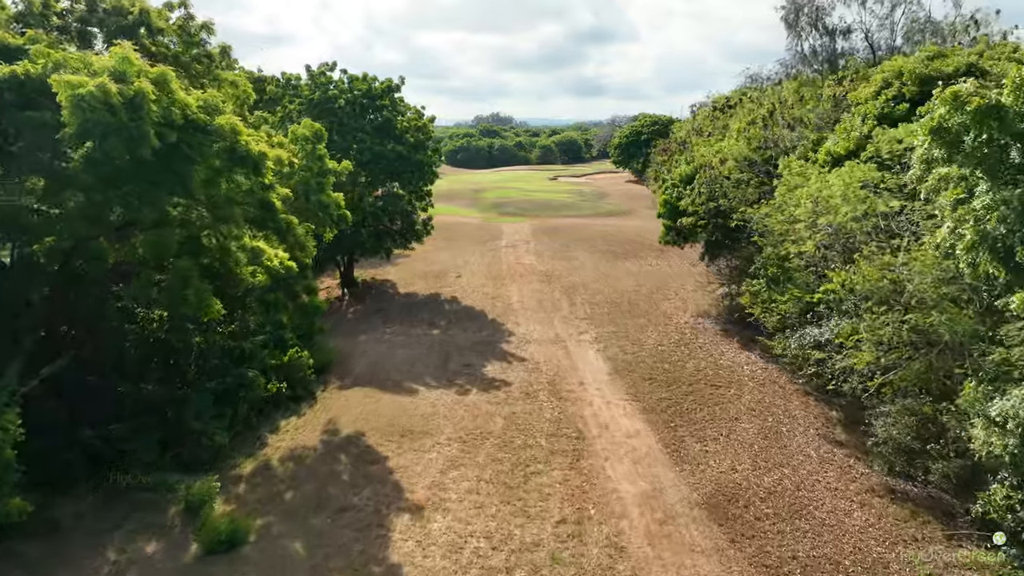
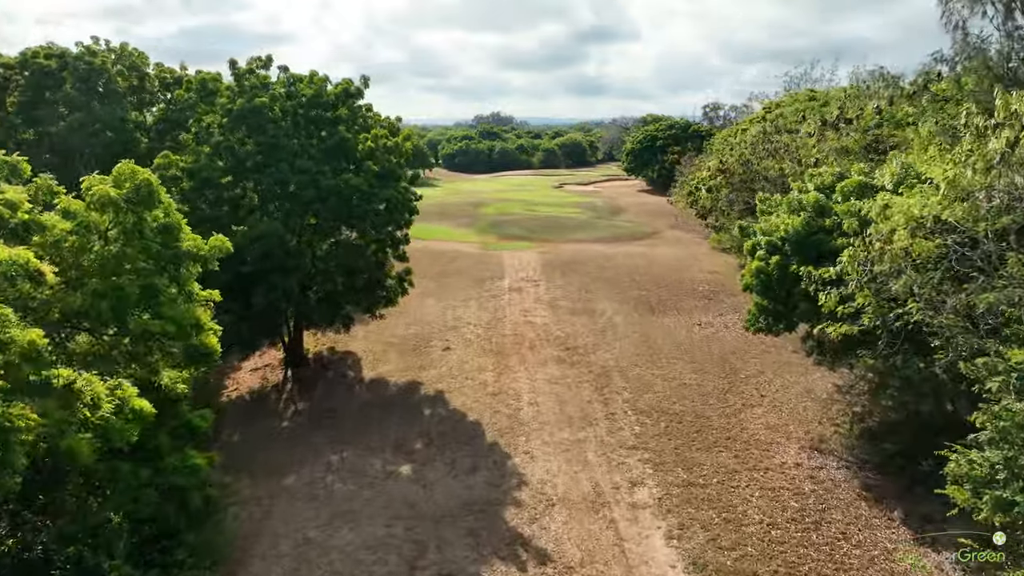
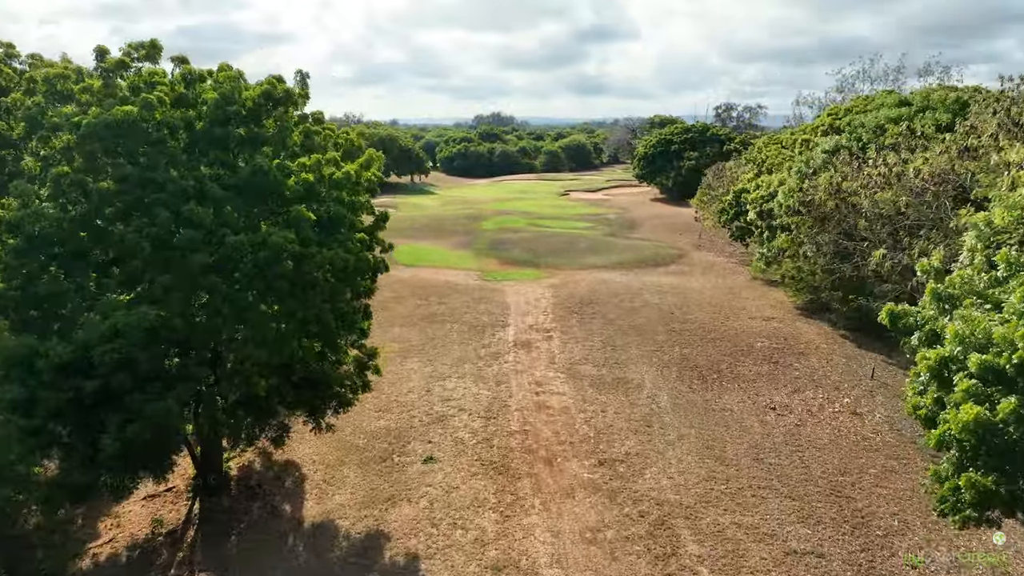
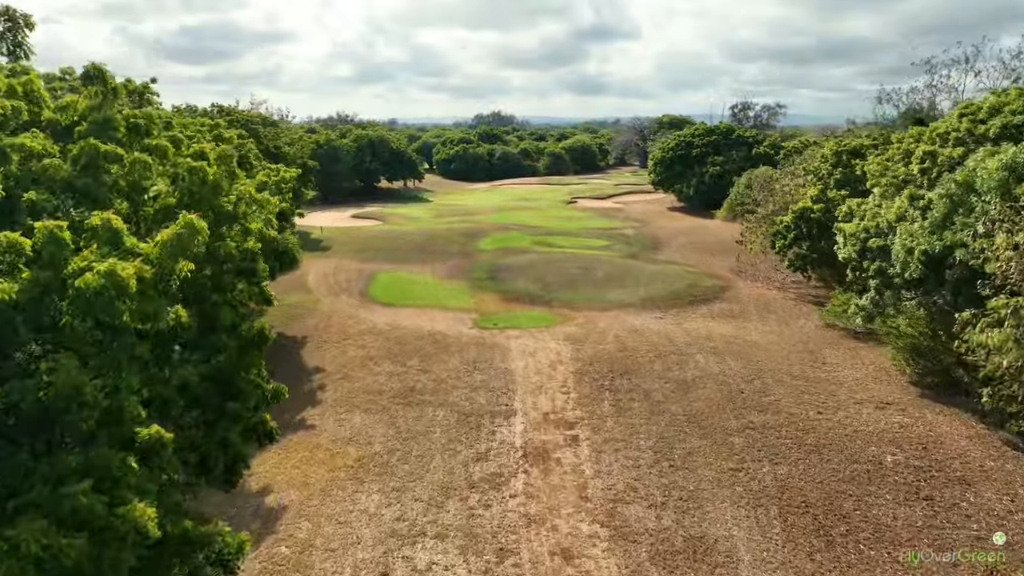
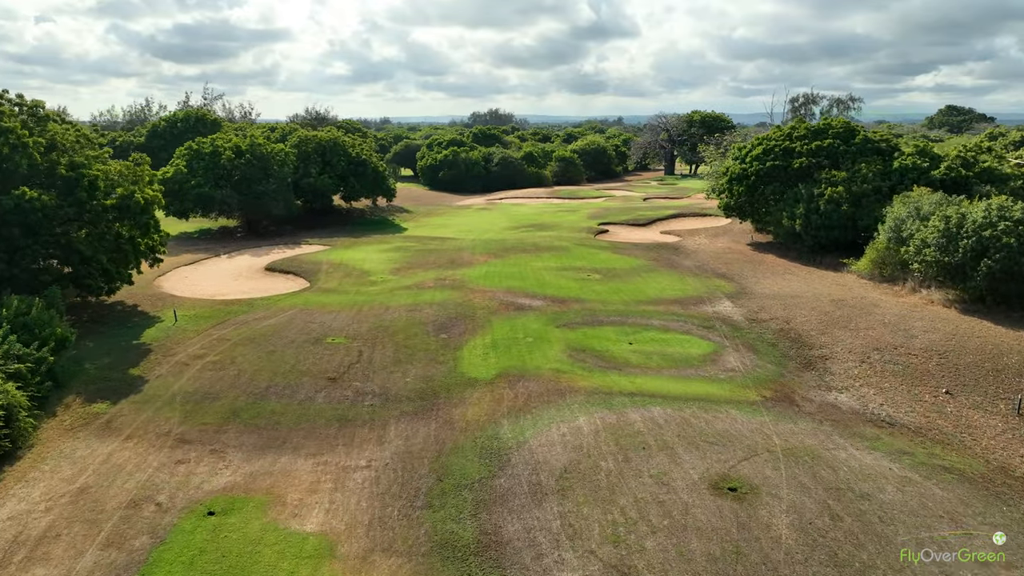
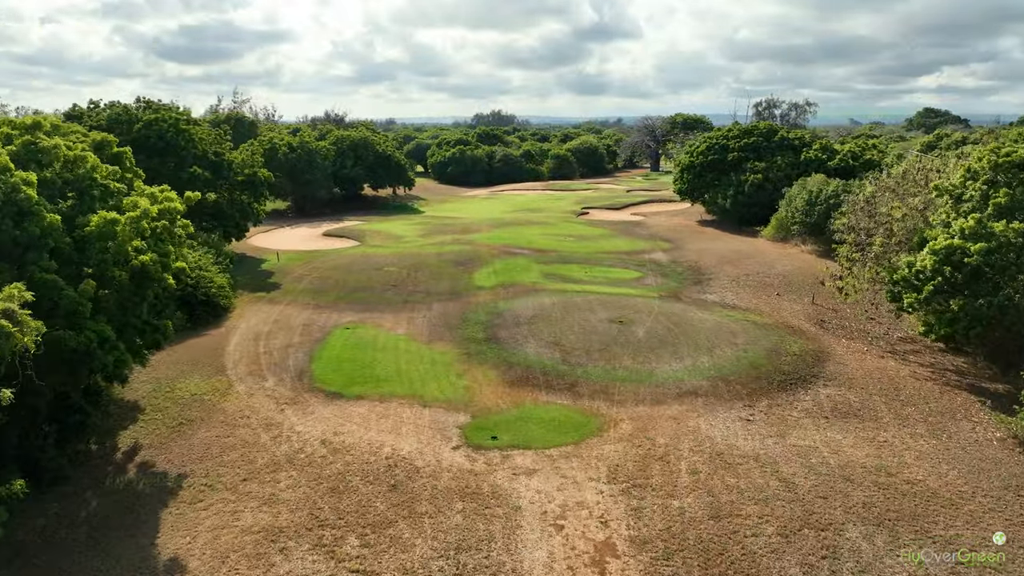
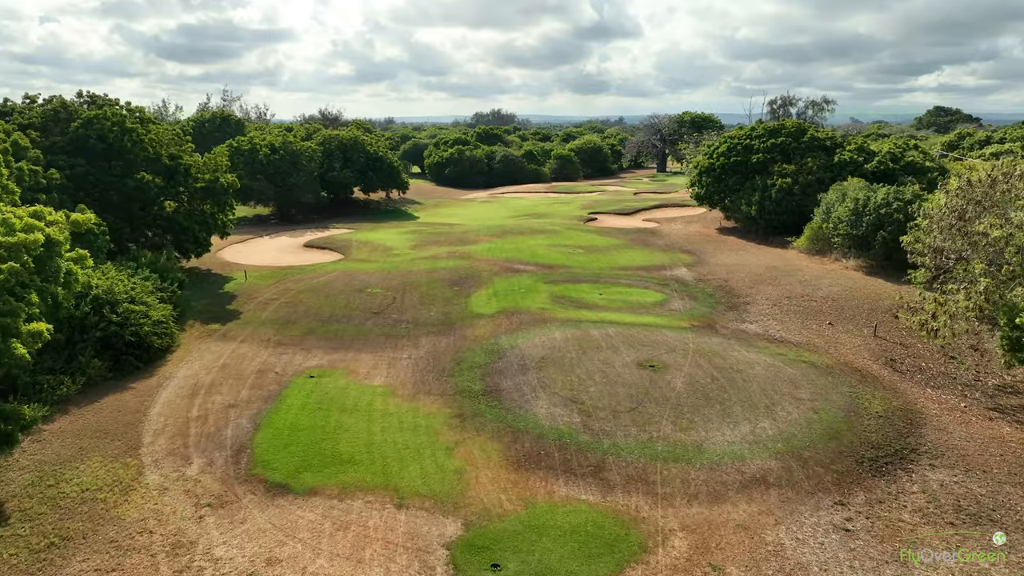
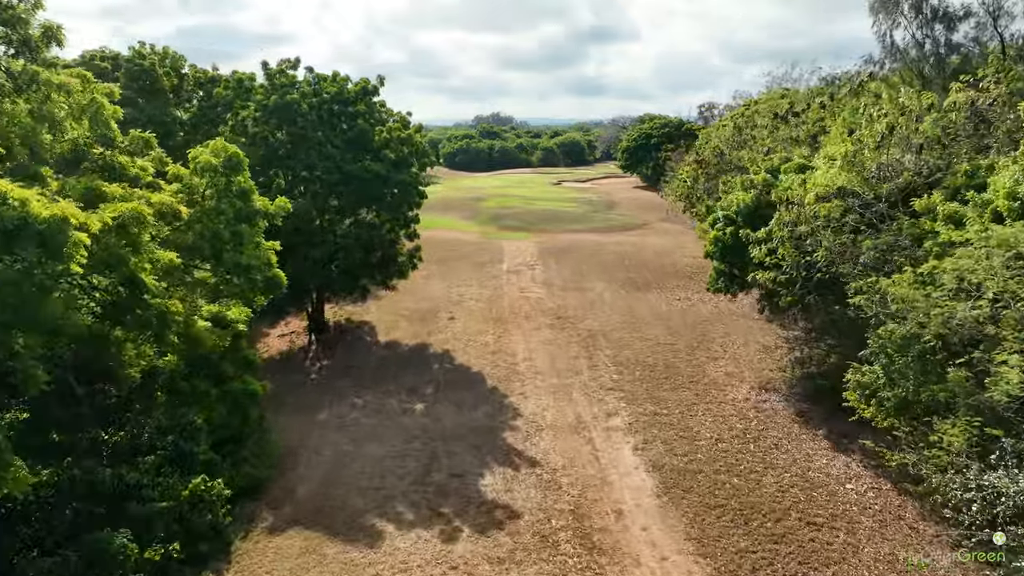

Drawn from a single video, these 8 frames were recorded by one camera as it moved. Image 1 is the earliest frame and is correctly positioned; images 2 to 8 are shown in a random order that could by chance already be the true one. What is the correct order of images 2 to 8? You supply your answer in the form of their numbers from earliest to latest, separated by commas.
8, 2, 3, 4, 6, 7, 5
